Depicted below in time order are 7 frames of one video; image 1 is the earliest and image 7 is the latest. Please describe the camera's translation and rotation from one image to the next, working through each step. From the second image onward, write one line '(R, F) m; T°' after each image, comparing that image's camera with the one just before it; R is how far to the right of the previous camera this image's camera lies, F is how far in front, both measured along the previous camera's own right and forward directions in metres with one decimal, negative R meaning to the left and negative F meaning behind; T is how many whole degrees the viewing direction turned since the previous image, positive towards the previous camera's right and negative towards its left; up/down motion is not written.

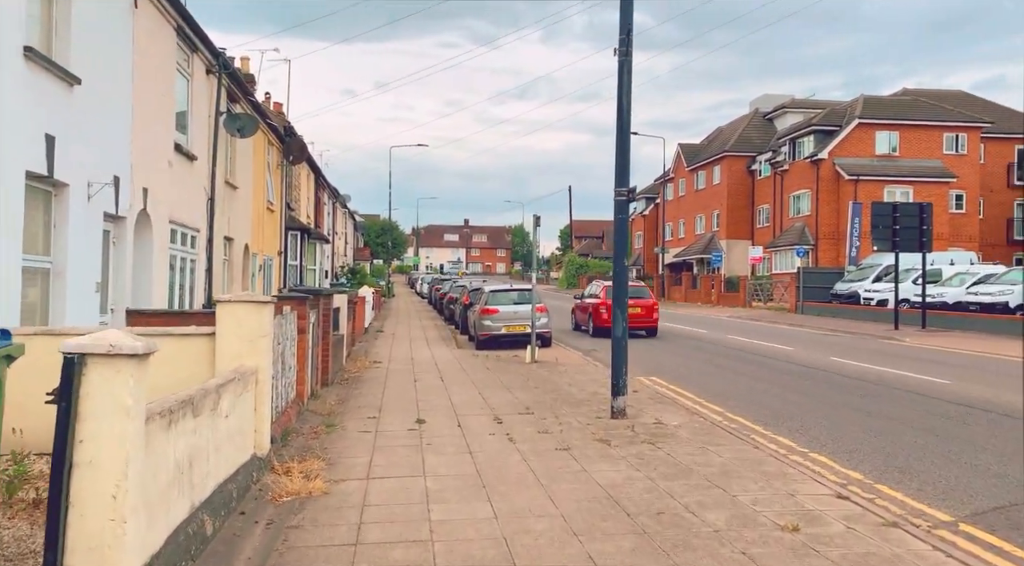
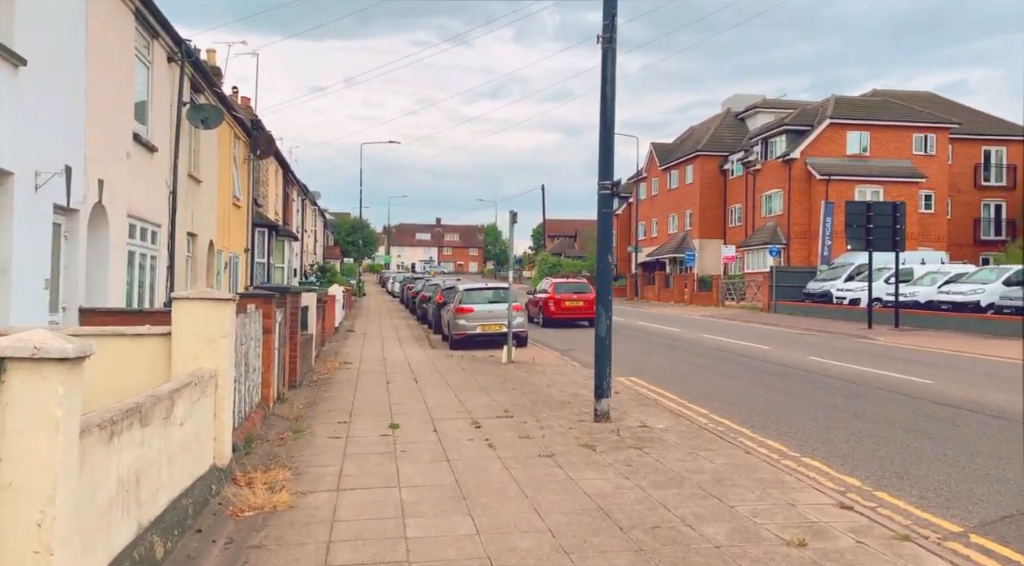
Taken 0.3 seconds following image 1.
(-0.1, +0.4) m; +2°
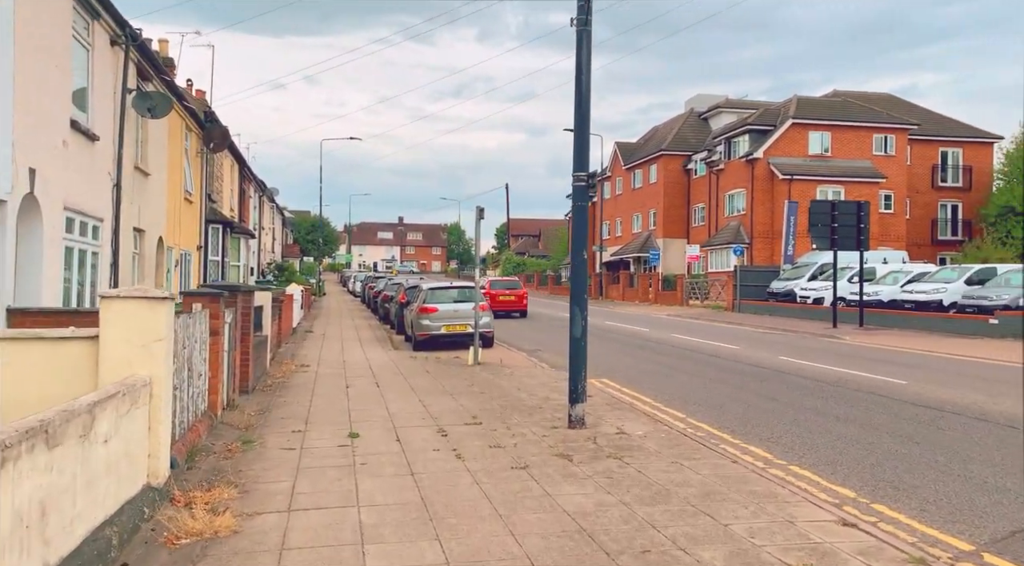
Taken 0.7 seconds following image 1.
(-0.1, +0.6) m; +3°
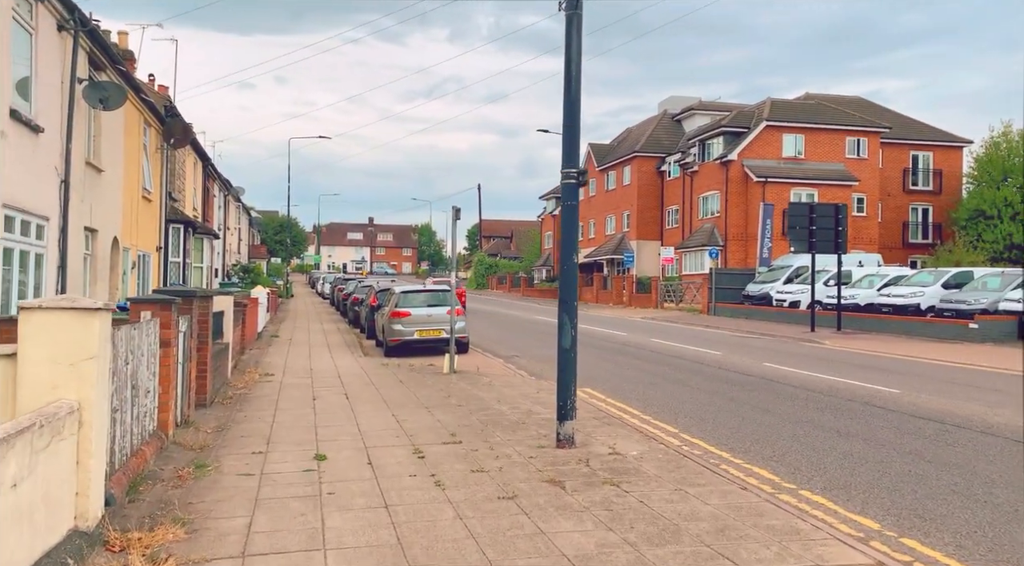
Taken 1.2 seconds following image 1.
(-0.1, +0.7) m; +2°
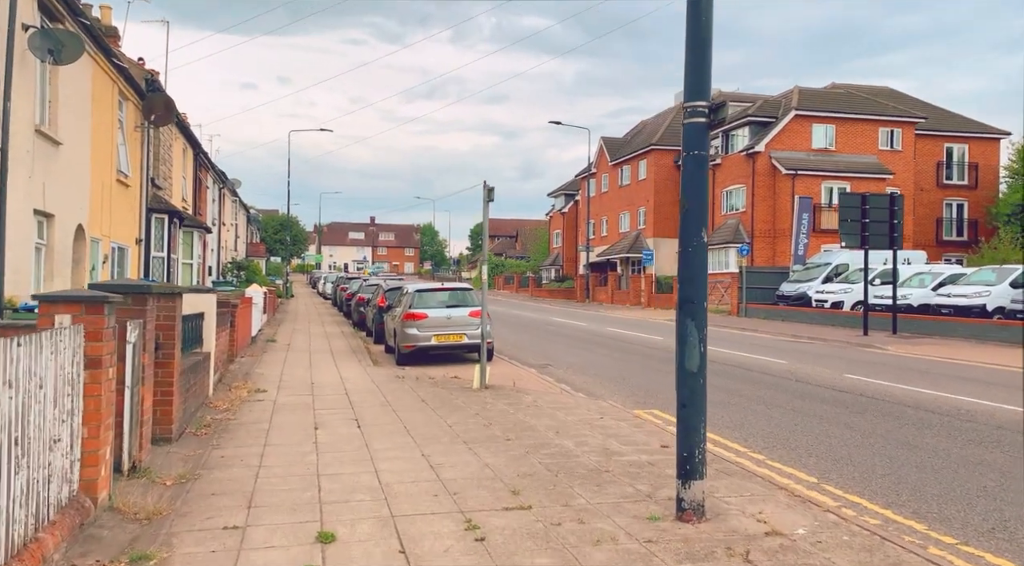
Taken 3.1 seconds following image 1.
(-0.6, +2.5) m; 0°
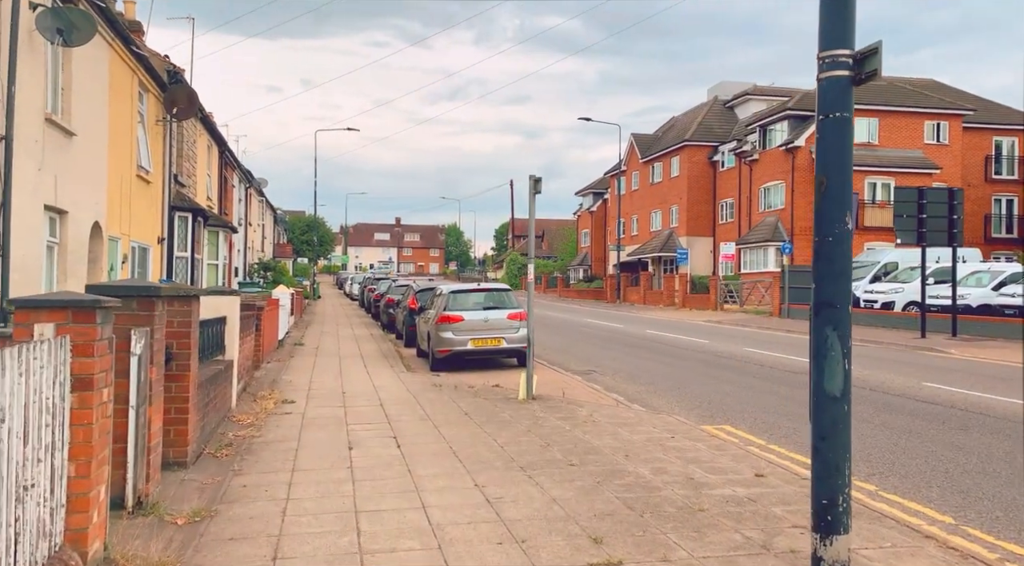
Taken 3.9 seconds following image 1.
(-0.3, +1.0) m; -2°
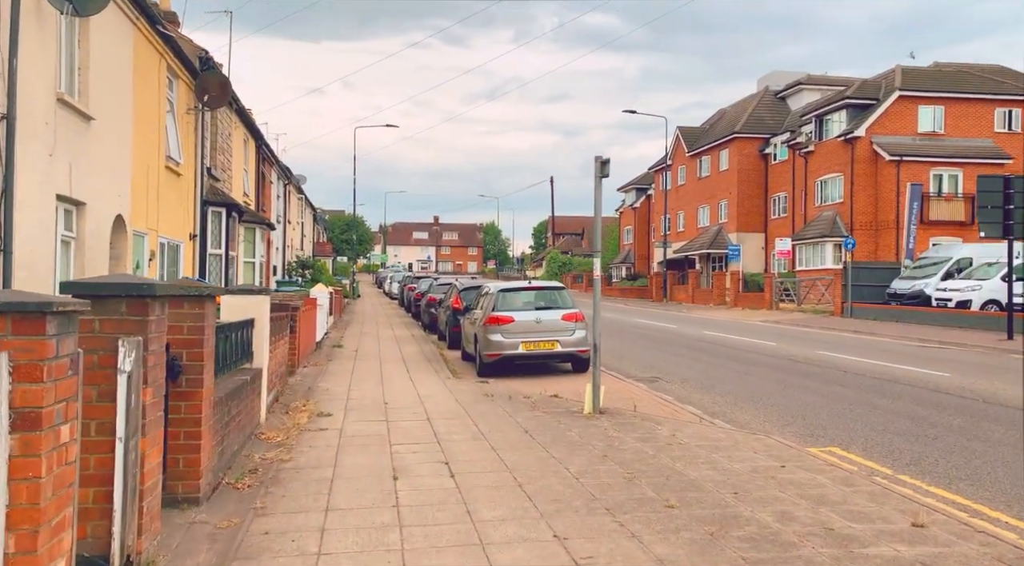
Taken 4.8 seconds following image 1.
(-0.3, +1.3) m; -3°
